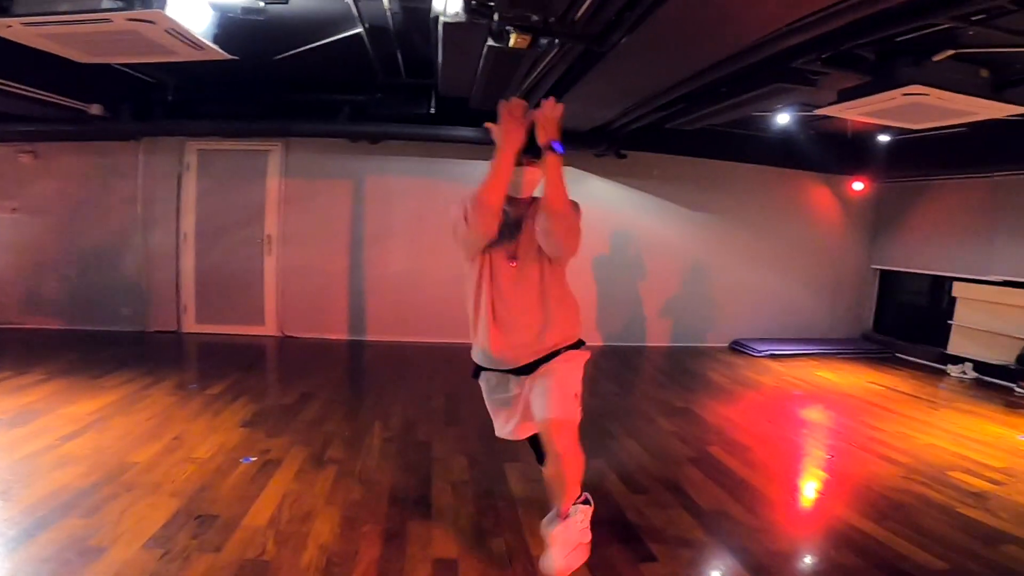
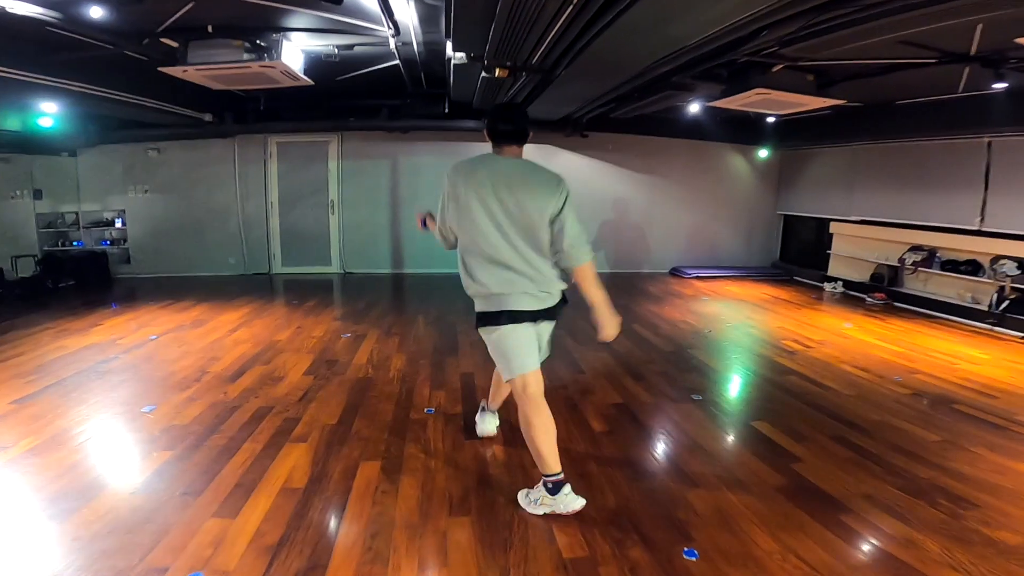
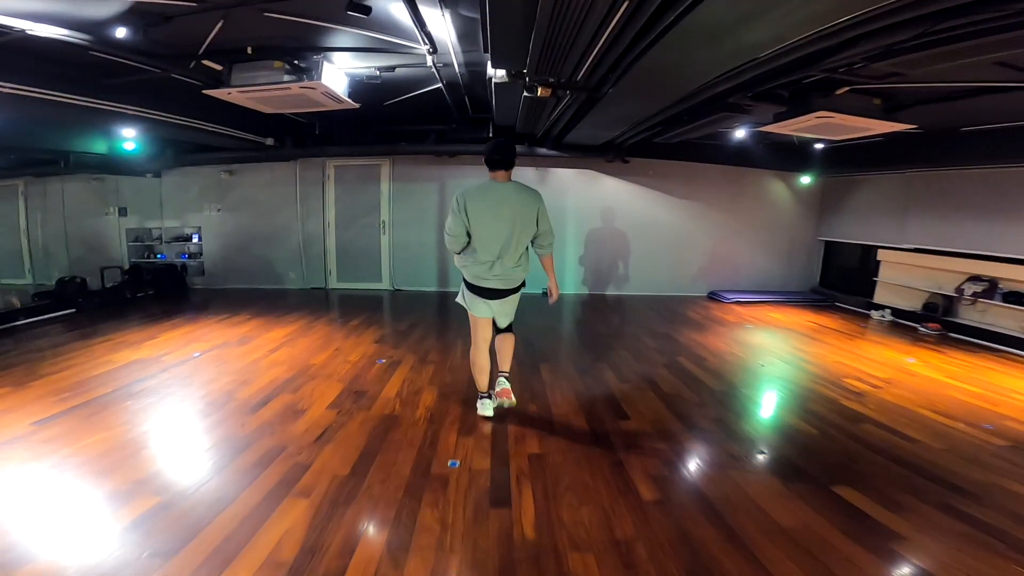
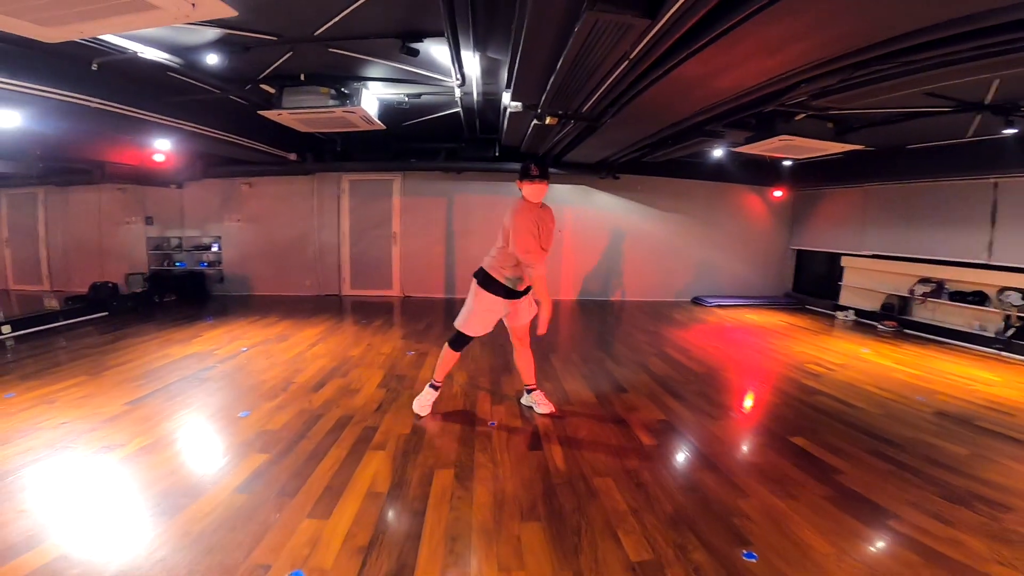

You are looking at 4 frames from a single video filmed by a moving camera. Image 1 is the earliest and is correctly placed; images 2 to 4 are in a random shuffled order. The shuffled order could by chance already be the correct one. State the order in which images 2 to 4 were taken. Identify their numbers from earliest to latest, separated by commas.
4, 2, 3
